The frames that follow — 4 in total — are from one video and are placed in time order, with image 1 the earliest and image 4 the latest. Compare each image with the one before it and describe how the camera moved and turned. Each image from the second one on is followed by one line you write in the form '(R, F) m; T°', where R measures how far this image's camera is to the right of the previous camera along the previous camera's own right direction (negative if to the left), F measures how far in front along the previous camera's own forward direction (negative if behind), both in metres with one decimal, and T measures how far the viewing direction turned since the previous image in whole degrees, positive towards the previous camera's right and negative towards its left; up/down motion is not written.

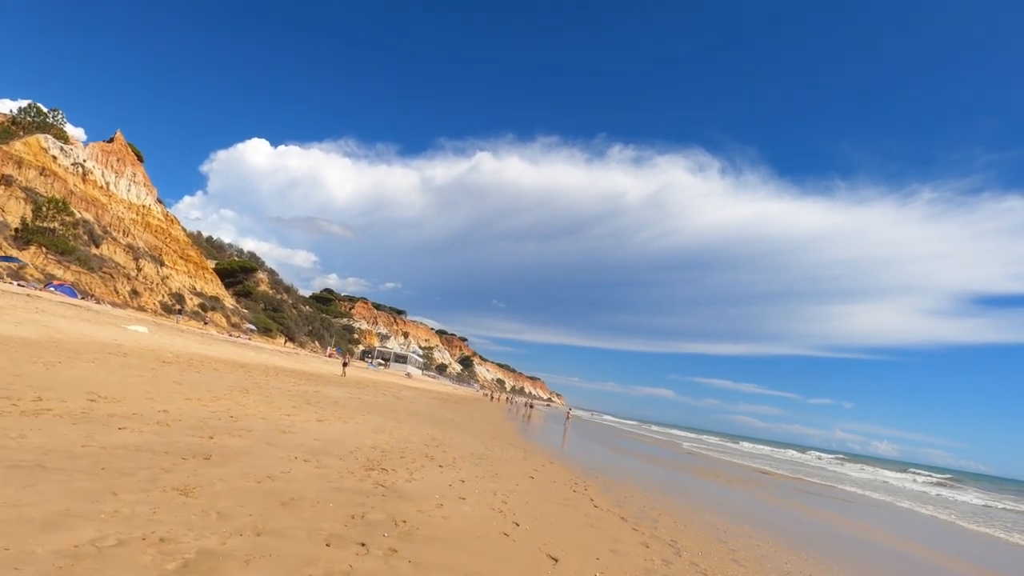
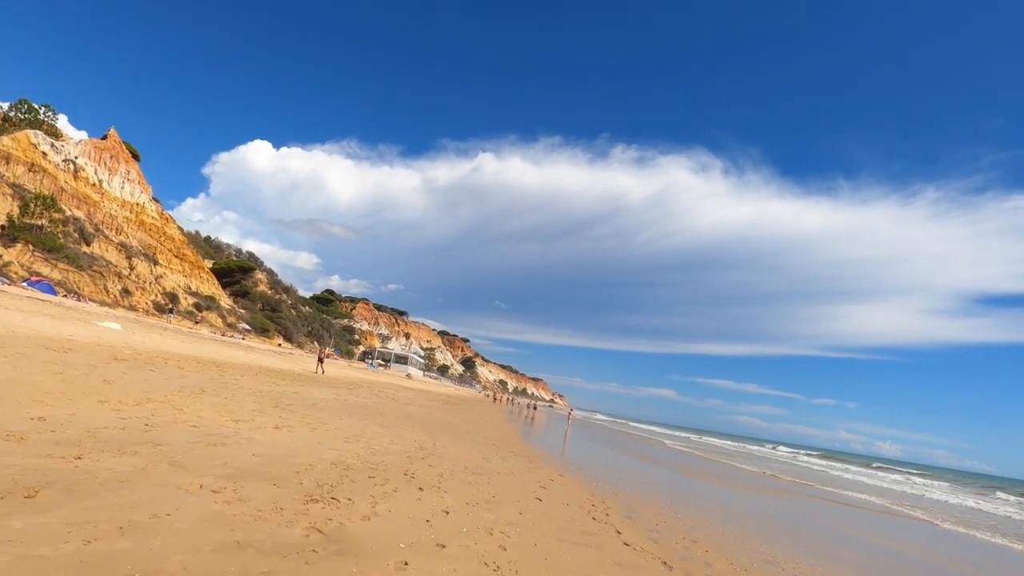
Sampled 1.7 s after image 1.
(0.0, +1.8) m; 0°
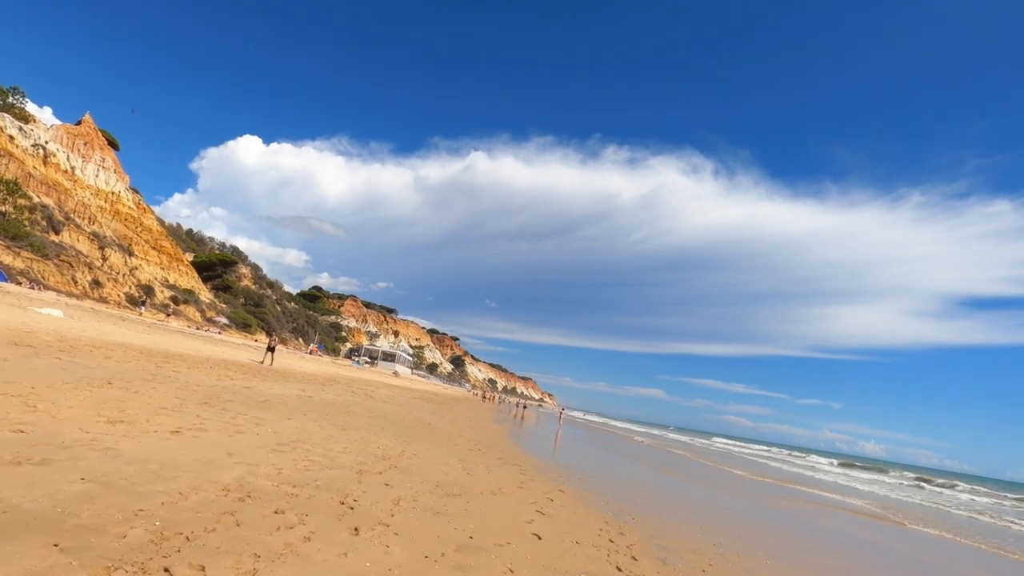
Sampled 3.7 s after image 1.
(0.0, +2.1) m; +1°
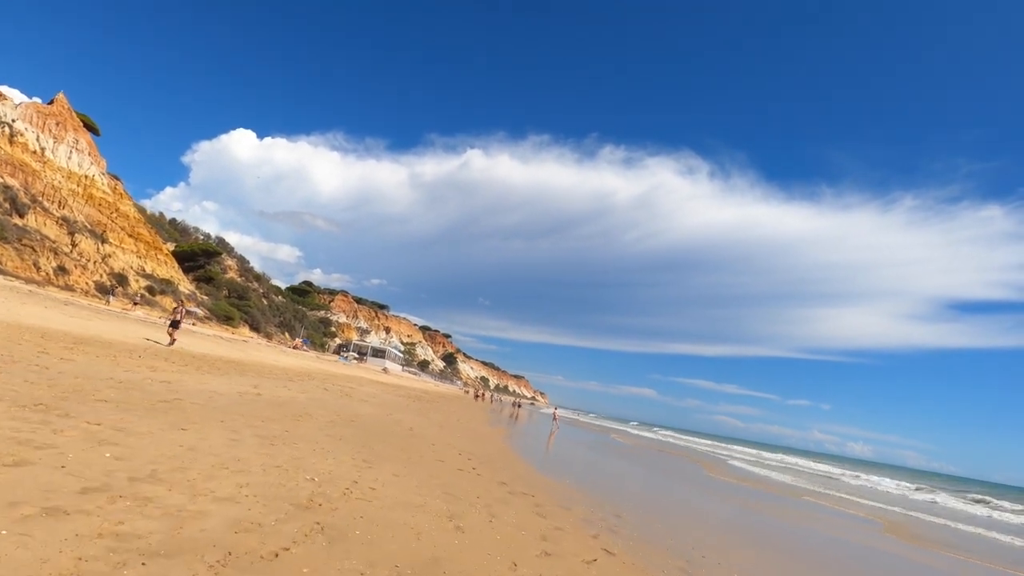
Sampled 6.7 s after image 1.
(-0.3, +3.2) m; +1°
